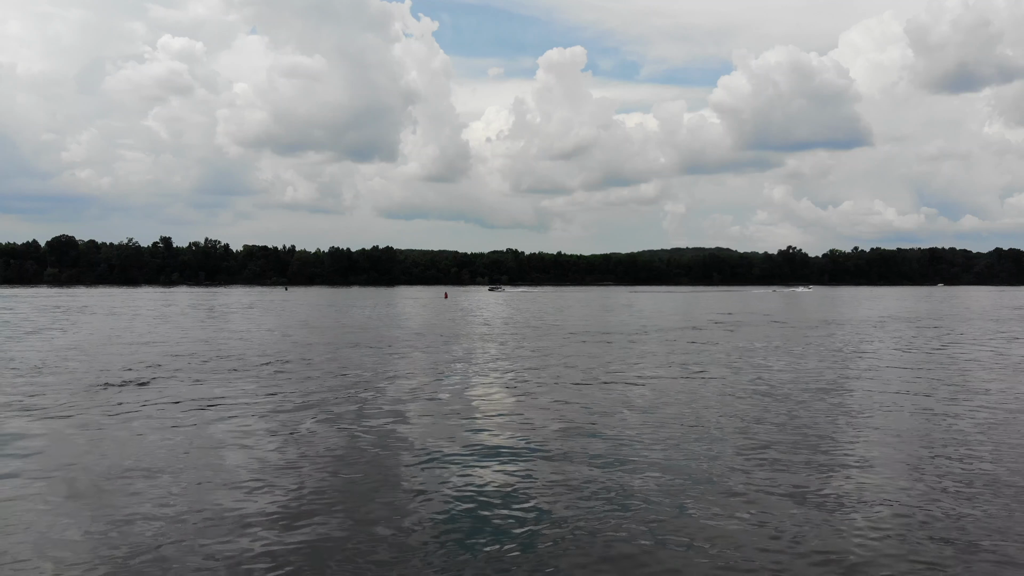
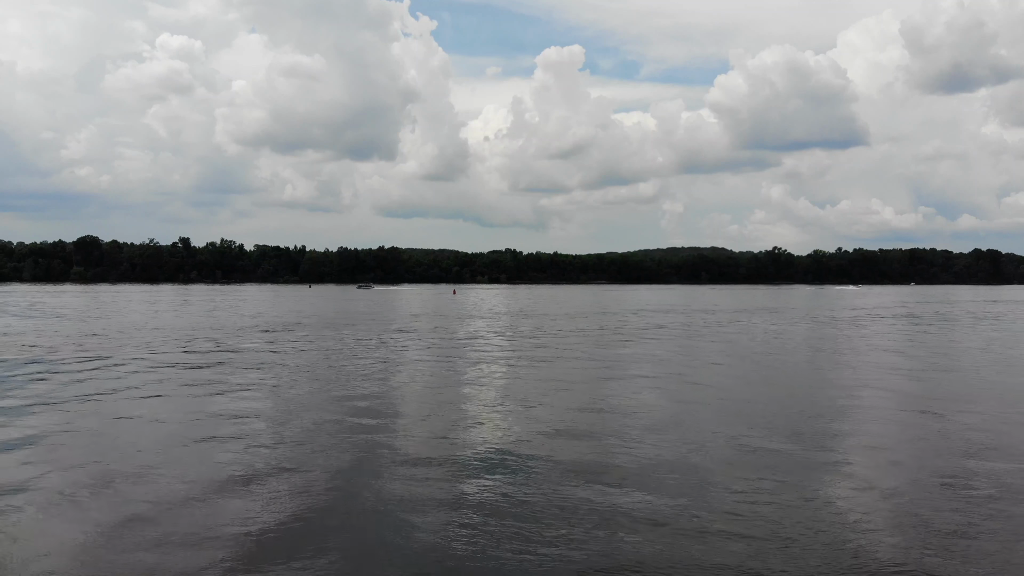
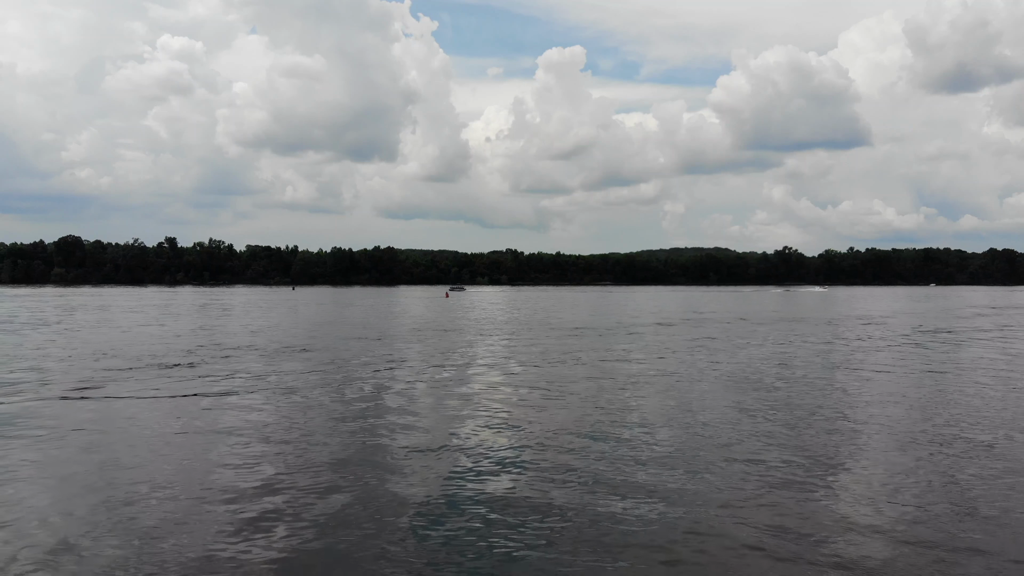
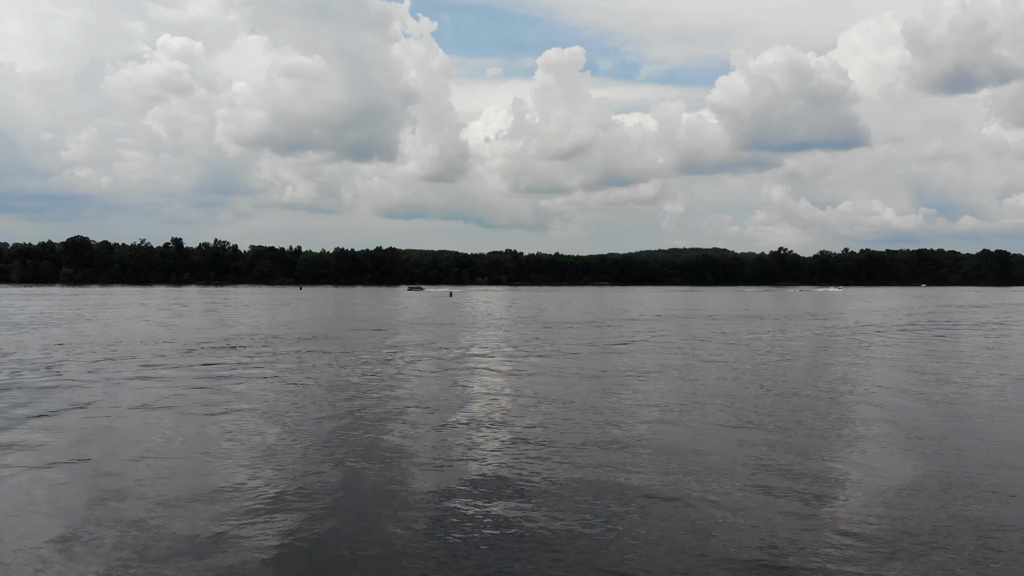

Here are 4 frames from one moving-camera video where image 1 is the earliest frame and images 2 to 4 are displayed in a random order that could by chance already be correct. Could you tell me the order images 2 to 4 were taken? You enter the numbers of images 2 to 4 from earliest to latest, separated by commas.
3, 4, 2
